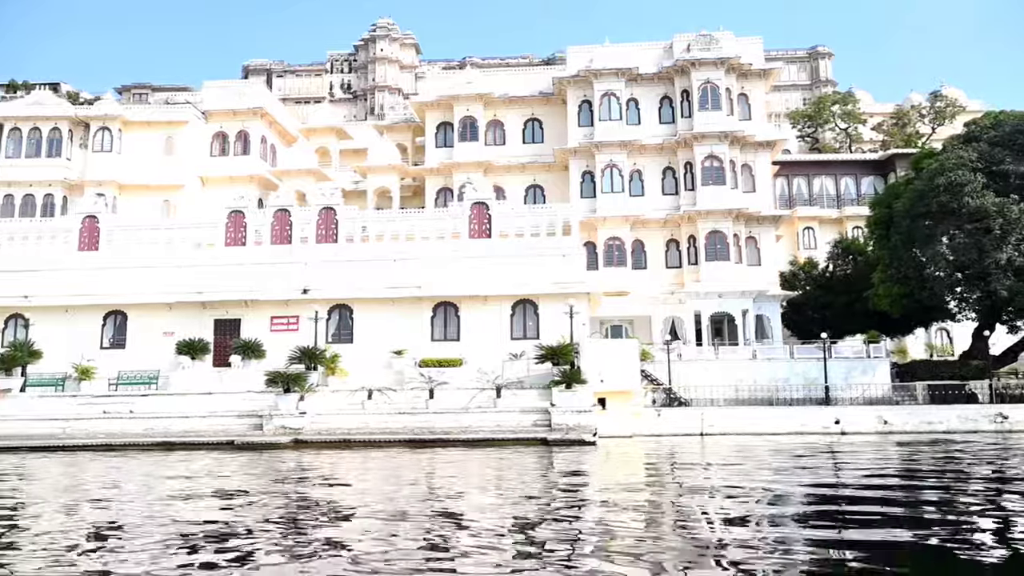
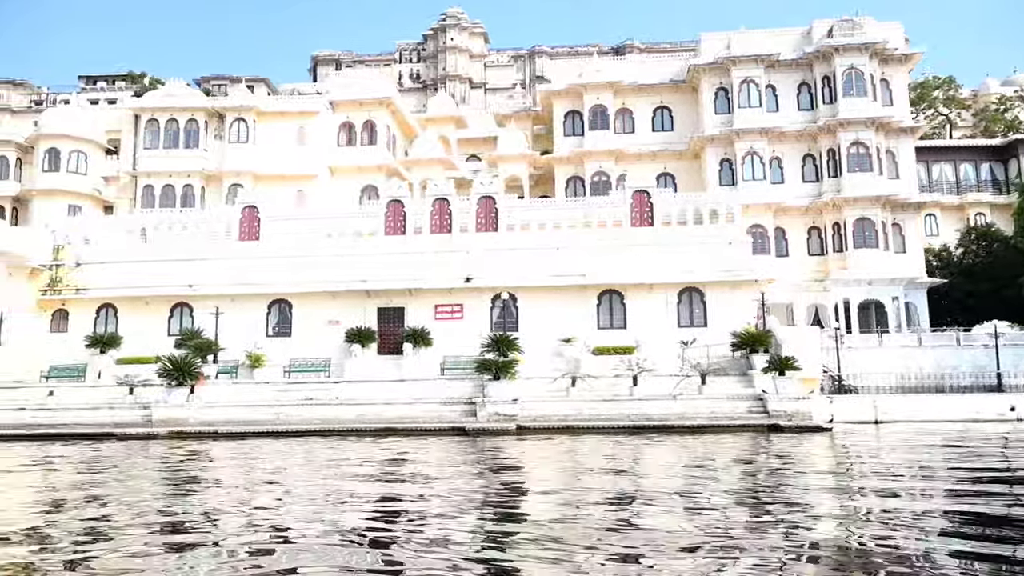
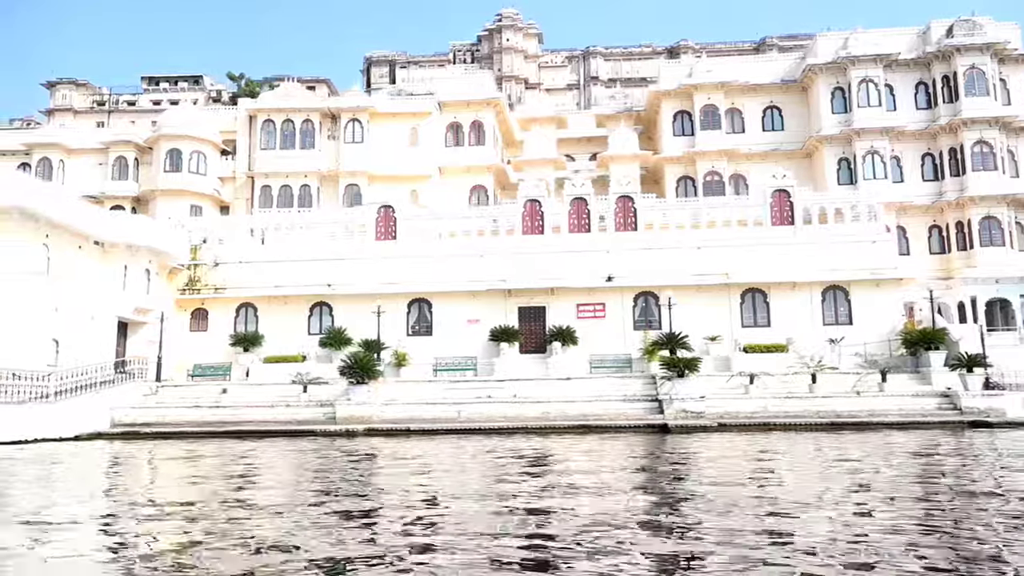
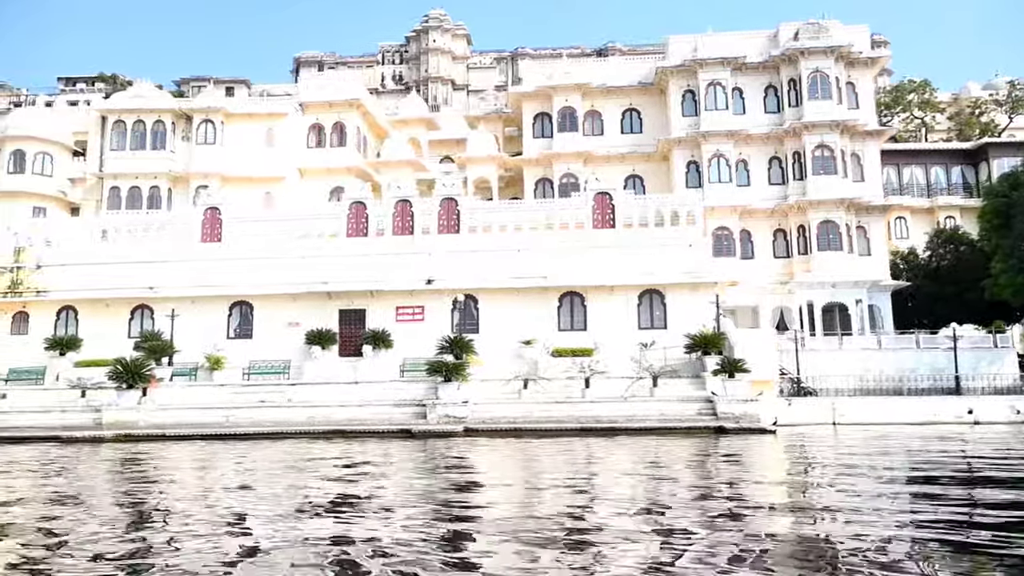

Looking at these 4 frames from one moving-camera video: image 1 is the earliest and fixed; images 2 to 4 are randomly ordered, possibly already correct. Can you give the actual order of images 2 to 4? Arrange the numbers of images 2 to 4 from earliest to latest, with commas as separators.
4, 2, 3
